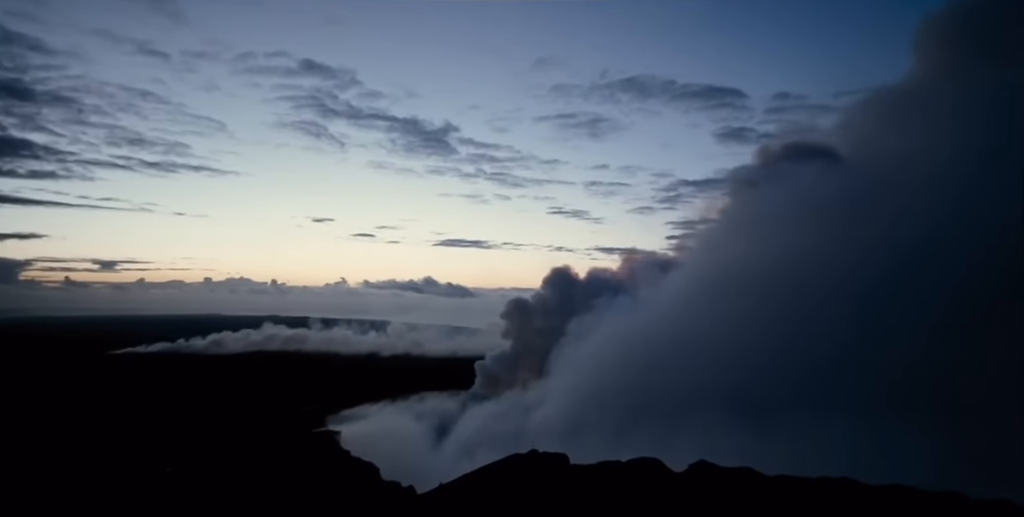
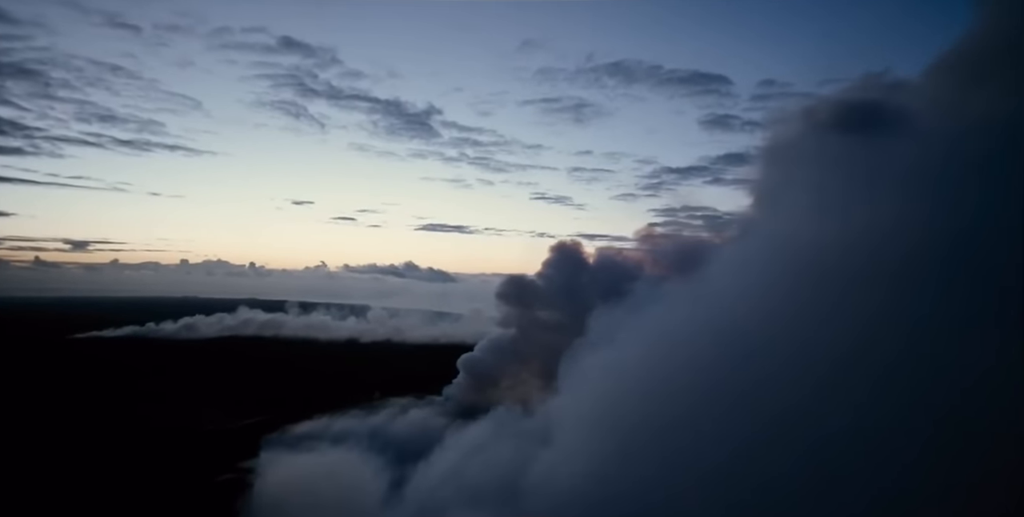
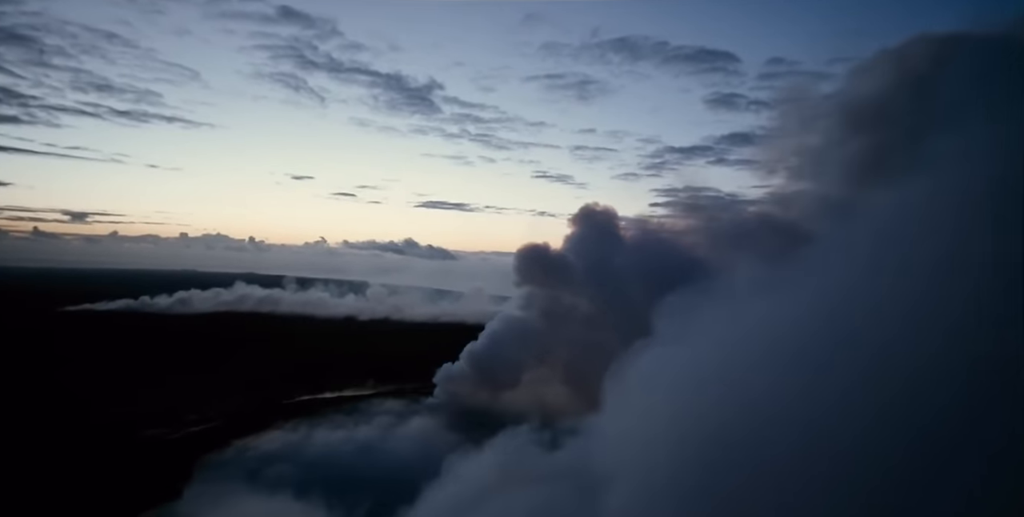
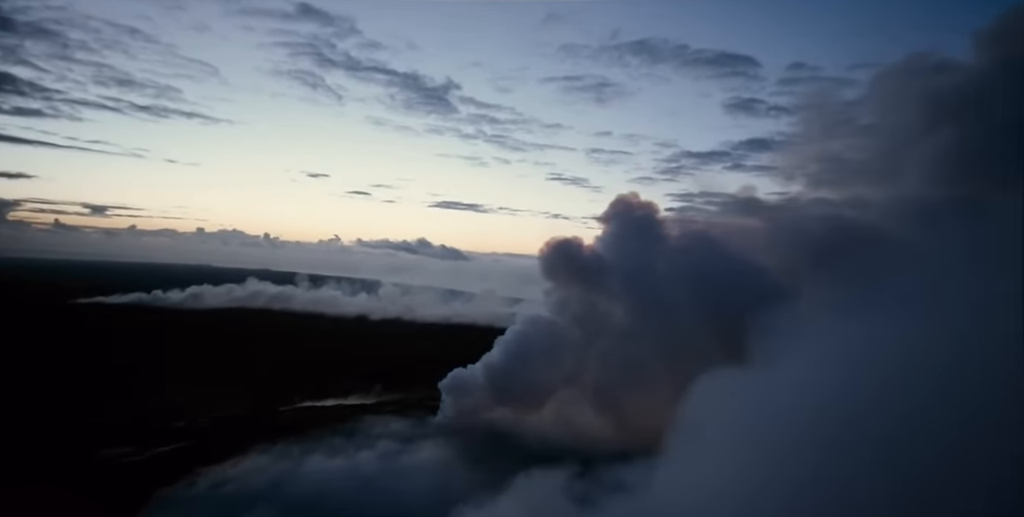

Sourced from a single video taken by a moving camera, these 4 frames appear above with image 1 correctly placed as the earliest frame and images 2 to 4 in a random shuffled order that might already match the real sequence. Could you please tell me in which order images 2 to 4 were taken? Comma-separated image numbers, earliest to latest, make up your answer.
2, 3, 4
